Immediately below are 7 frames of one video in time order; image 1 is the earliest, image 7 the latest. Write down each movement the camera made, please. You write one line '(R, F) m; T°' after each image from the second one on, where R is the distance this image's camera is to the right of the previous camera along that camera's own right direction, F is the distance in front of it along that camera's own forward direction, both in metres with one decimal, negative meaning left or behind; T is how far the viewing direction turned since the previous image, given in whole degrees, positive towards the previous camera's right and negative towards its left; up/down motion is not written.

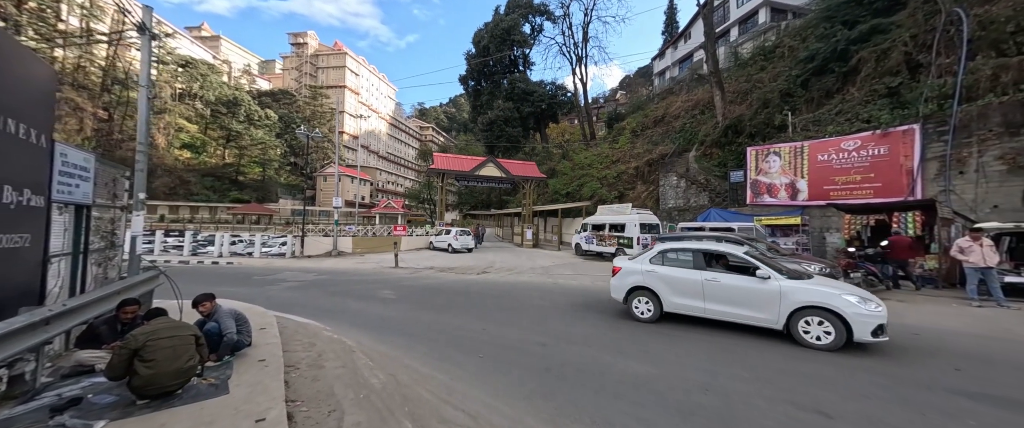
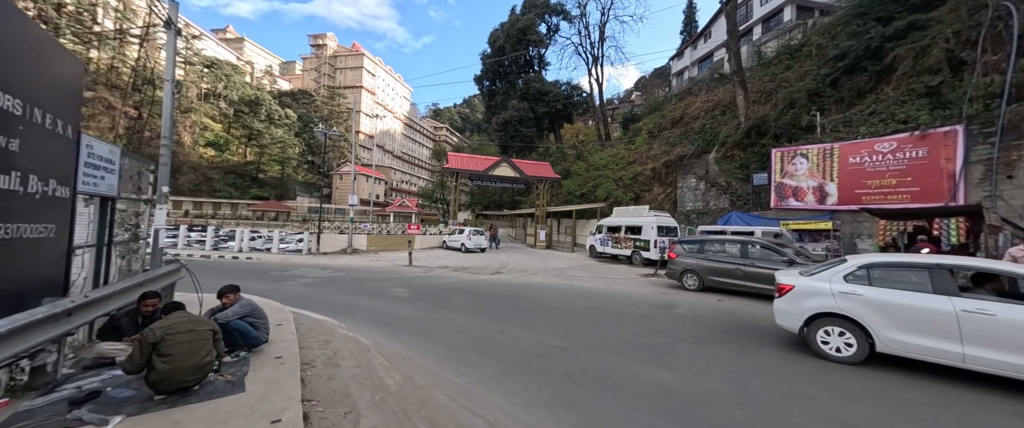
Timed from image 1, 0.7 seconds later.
(-0.1, +0.2) m; -2°
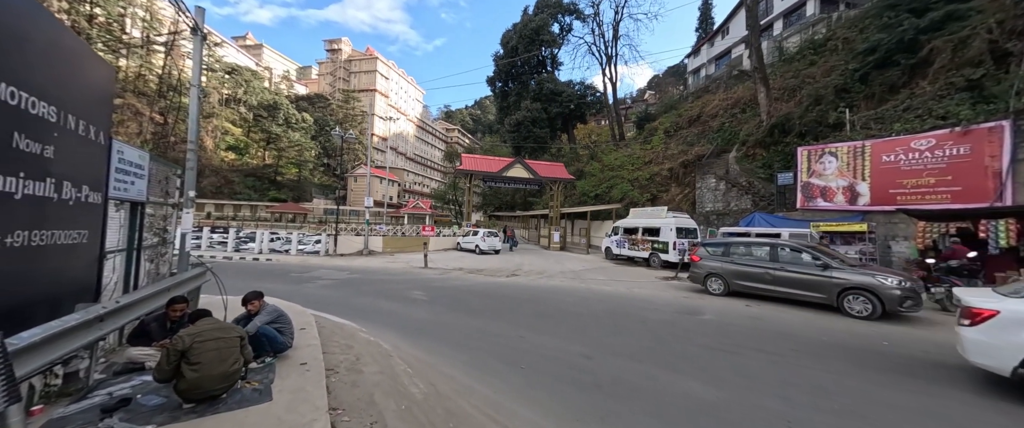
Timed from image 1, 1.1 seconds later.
(-0.2, +0.1) m; -2°
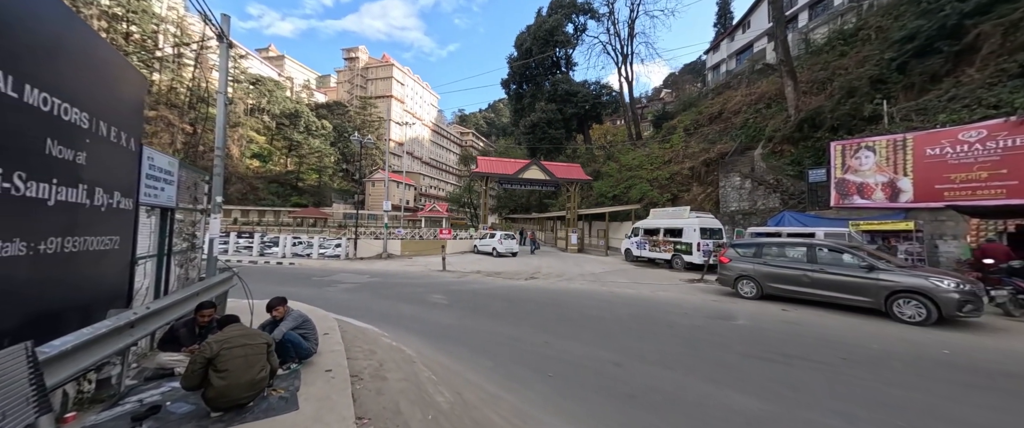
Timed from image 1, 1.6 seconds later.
(-0.1, +0.2) m; -3°
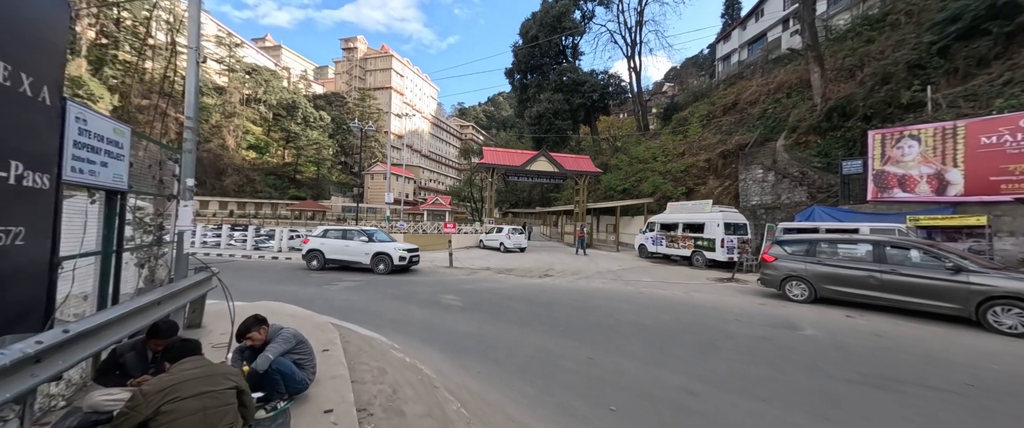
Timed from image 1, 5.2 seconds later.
(-0.6, +1.0) m; 0°
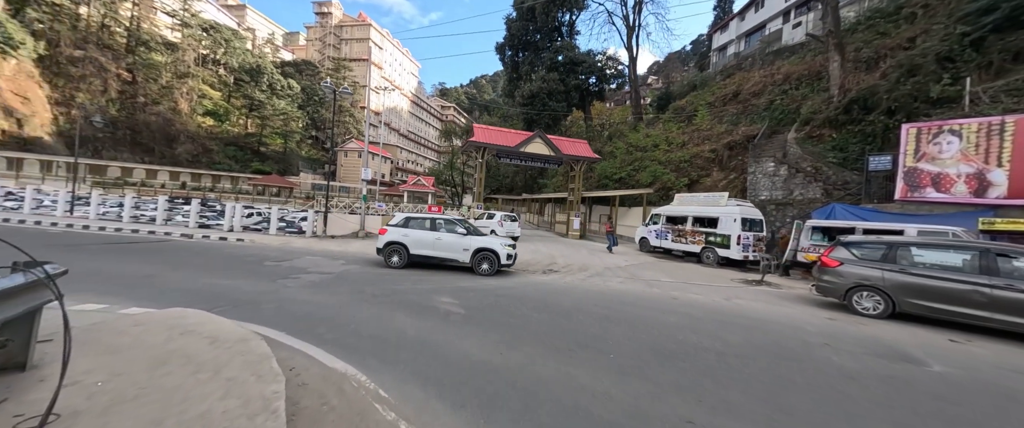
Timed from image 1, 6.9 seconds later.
(-0.8, +1.9) m; +4°
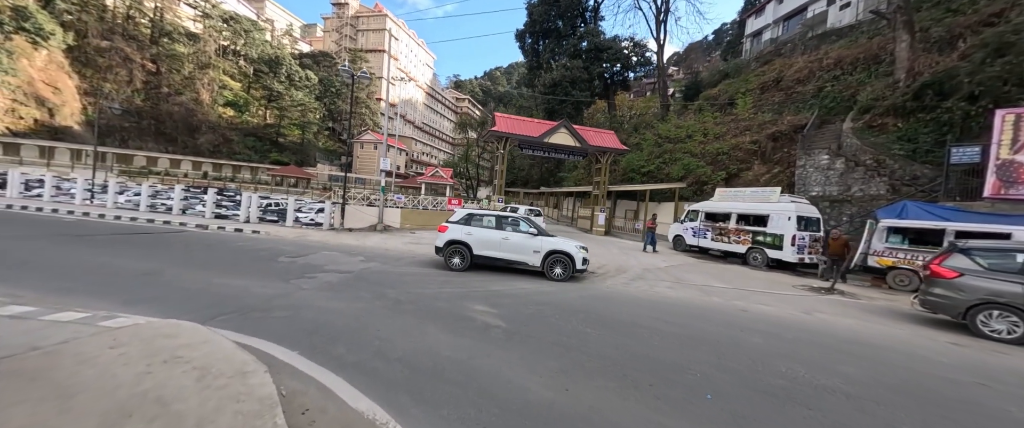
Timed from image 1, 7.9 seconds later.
(-0.6, +1.0) m; -2°
